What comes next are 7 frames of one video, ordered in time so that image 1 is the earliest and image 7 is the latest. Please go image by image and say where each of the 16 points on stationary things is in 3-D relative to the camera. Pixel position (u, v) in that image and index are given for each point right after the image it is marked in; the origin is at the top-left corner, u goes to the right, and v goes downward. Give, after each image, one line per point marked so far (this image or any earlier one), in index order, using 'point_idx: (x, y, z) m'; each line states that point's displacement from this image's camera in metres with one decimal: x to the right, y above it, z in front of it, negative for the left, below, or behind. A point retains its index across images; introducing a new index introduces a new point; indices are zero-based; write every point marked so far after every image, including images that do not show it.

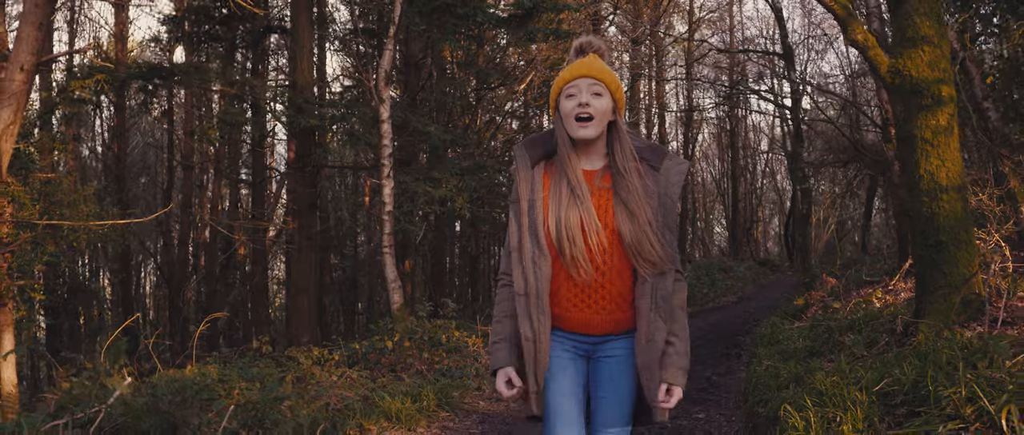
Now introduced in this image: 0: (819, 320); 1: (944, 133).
0: (+2.7, -0.9, +7.3) m
1: (+3.3, +0.6, +6.9) m
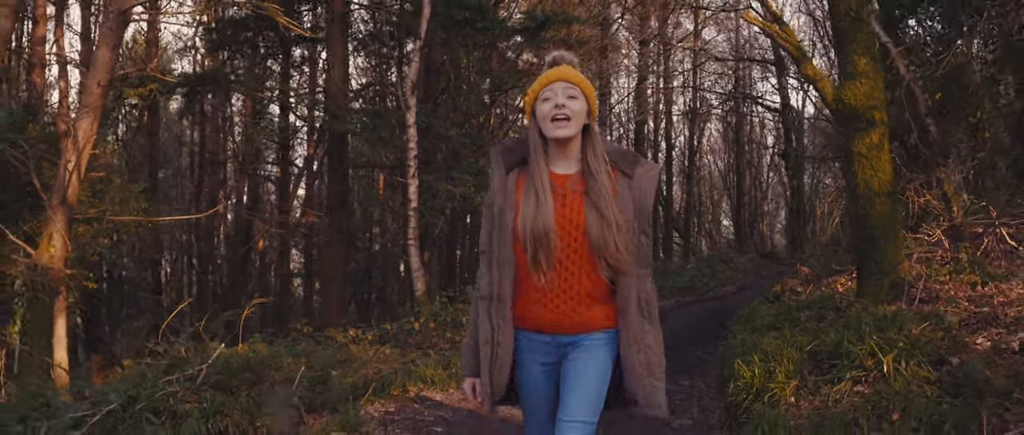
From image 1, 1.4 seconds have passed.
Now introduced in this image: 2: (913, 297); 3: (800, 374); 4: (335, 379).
0: (+2.9, -0.9, +8.6) m
1: (+3.4, +0.6, +8.2) m
2: (+3.6, -0.7, +7.7) m
3: (+1.9, -1.0, +5.5) m
4: (-1.6, -1.5, +7.5) m
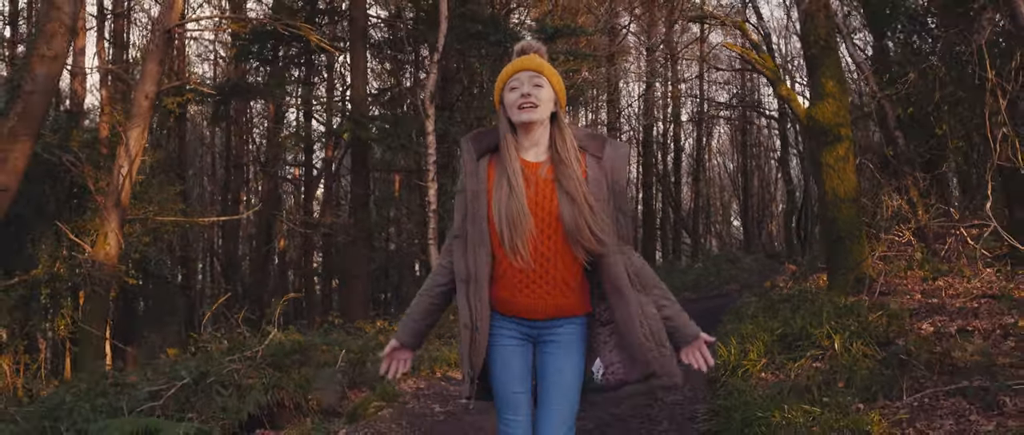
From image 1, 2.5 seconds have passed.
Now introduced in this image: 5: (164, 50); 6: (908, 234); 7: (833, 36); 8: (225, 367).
0: (+3.0, -0.9, +9.6) m
1: (+3.6, +0.6, +9.2) m
2: (+3.7, -0.7, +8.7) m
3: (+2.0, -1.0, +6.5) m
4: (-1.4, -1.5, +8.5) m
5: (-5.1, +2.5, +12.3) m
6: (+4.4, -0.2, +9.5) m
7: (+3.5, +1.9, +9.3) m
8: (-2.5, -1.4, +7.3) m
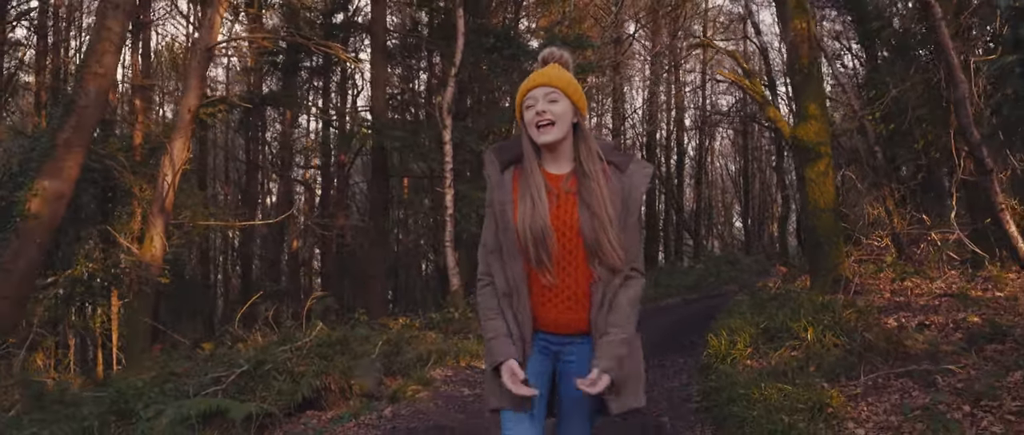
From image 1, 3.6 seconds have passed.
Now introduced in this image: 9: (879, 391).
0: (+3.2, -1.0, +10.6) m
1: (+3.8, +0.5, +10.1) m
2: (+3.9, -0.8, +9.7) m
3: (+2.1, -1.1, +7.5) m
4: (-1.2, -1.6, +9.5) m
5: (-4.9, +2.4, +13.3) m
6: (+4.6, -0.3, +10.5) m
7: (+3.7, +1.9, +10.3) m
8: (-2.3, -1.4, +8.4) m
9: (+2.4, -1.2, +5.6) m
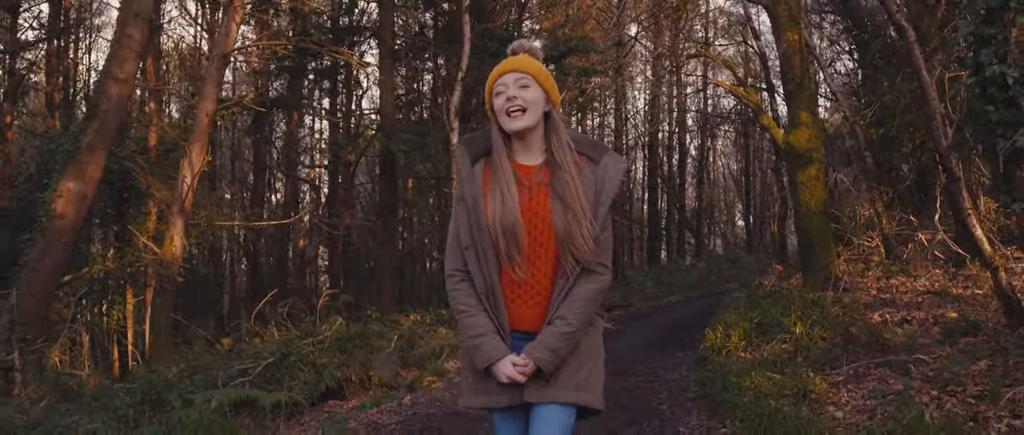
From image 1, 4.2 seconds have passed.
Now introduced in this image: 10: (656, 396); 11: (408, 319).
0: (+3.3, -1.0, +11.1) m
1: (+3.9, +0.5, +10.7) m
2: (+4.0, -0.8, +10.2) m
3: (+2.2, -1.1, +8.0) m
4: (-1.1, -1.6, +10.1) m
5: (-4.8, +2.4, +13.8) m
6: (+4.7, -0.3, +11.0) m
7: (+3.8, +1.8, +10.8) m
8: (-2.2, -1.4, +8.9) m
9: (+2.5, -1.2, +6.1) m
10: (+1.3, -1.6, +7.3) m
11: (-1.8, -1.7, +14.2) m
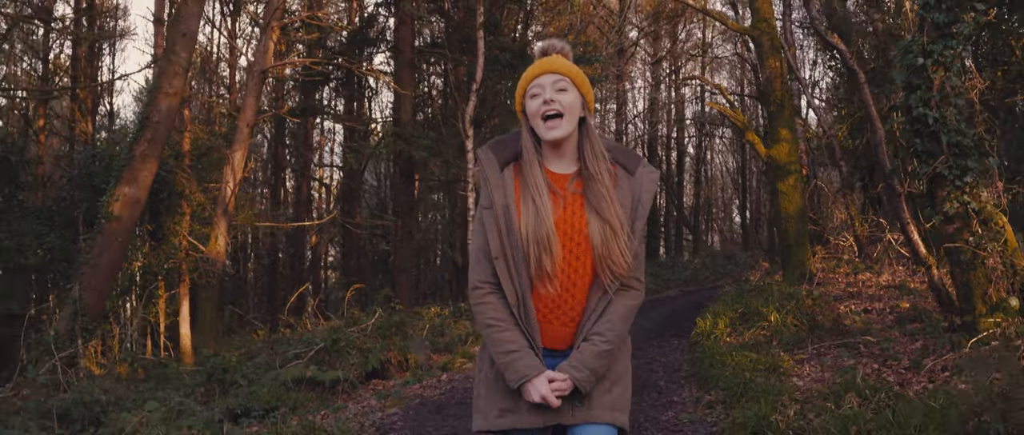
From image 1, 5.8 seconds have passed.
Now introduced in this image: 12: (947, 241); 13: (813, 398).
0: (+3.5, -1.0, +12.5) m
1: (+4.1, +0.5, +12.0) m
2: (+4.2, -0.9, +11.6) m
3: (+2.5, -1.2, +9.4) m
4: (-0.9, -1.6, +11.5) m
5: (-4.6, +2.4, +15.2) m
6: (+4.9, -0.3, +12.4) m
7: (+4.1, +1.8, +12.2) m
8: (-2.0, -1.5, +10.3) m
9: (+2.8, -1.2, +7.5) m
10: (+1.5, -1.6, +8.7) m
11: (-1.5, -1.7, +15.6) m
12: (+3.8, -0.2, +7.3) m
13: (+2.2, -1.3, +6.0) m
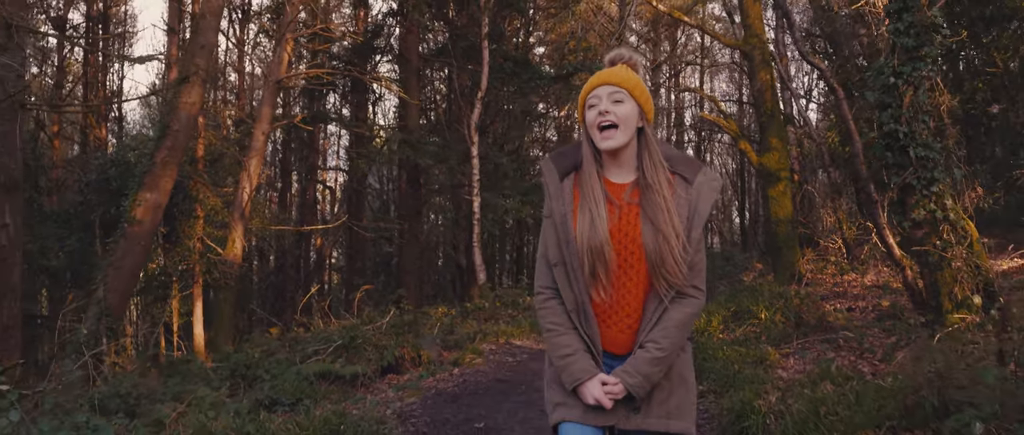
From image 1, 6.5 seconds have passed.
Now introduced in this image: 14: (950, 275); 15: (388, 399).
0: (+3.6, -1.1, +13.2) m
1: (+4.2, +0.4, +12.7) m
2: (+4.3, -0.9, +12.2) m
3: (+2.5, -1.2, +10.1) m
4: (-0.8, -1.7, +12.1) m
5: (-4.5, +2.3, +15.8) m
6: (+5.0, -0.4, +13.0) m
7: (+4.1, +1.7, +12.8) m
8: (-1.9, -1.6, +10.9) m
9: (+2.8, -1.3, +8.2) m
10: (+1.6, -1.7, +9.4) m
11: (-1.4, -1.8, +16.2) m
12: (+3.9, -0.3, +7.9) m
13: (+2.2, -1.3, +6.7) m
14: (+4.1, -0.5, +7.8) m
15: (-1.3, -1.9, +8.7) m
